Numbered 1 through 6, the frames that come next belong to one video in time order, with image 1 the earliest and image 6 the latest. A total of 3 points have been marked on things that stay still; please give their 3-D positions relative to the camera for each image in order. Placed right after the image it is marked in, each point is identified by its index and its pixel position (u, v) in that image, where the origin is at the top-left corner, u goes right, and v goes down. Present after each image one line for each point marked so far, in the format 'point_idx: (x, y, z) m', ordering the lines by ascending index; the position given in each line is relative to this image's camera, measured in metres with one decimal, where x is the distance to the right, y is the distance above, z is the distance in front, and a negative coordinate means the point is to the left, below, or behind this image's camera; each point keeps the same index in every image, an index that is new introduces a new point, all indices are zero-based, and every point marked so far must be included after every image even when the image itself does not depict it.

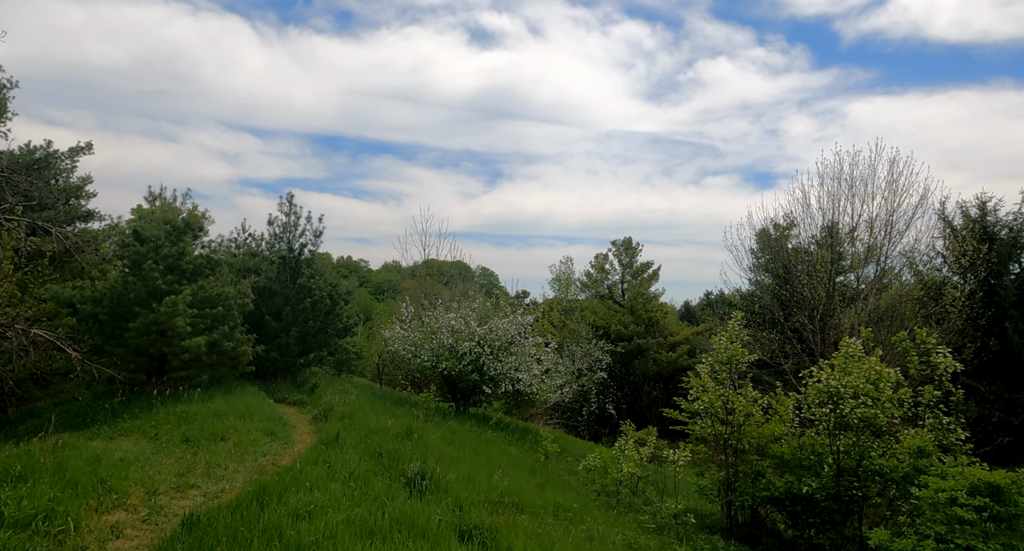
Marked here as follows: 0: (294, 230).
0: (-5.8, +1.2, +16.5) m
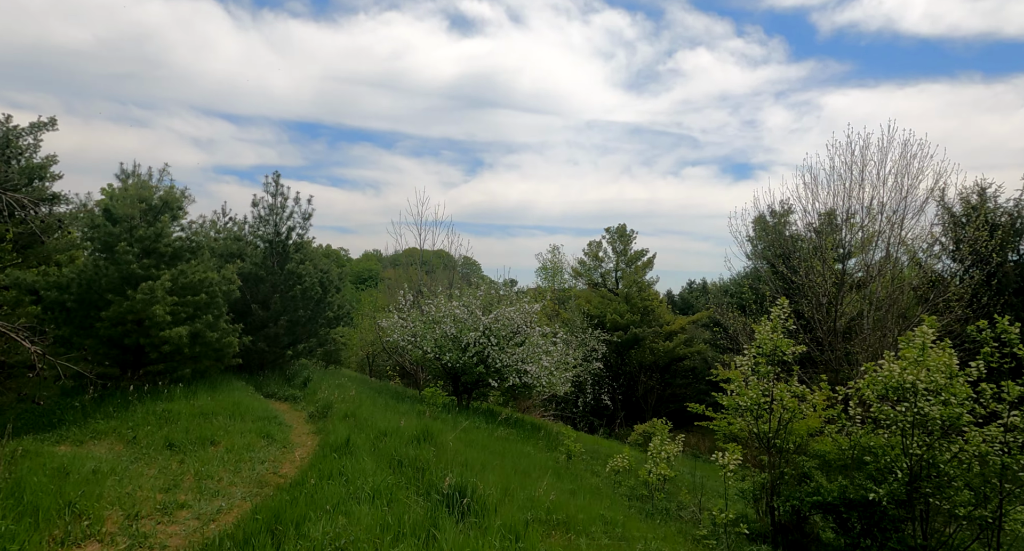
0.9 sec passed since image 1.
0: (-5.7, +1.5, +15.3) m
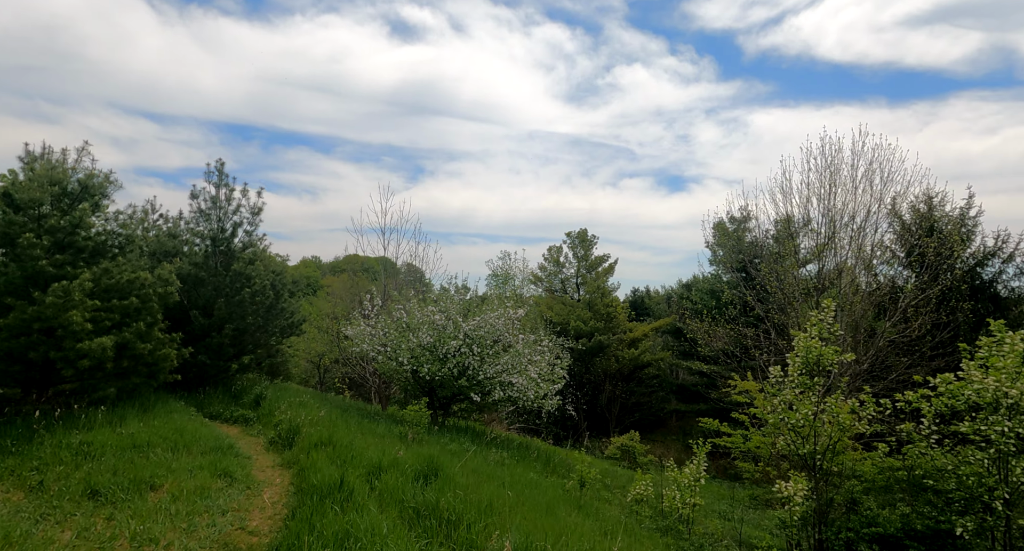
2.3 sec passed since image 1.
0: (-6.1, +1.5, +13.3) m
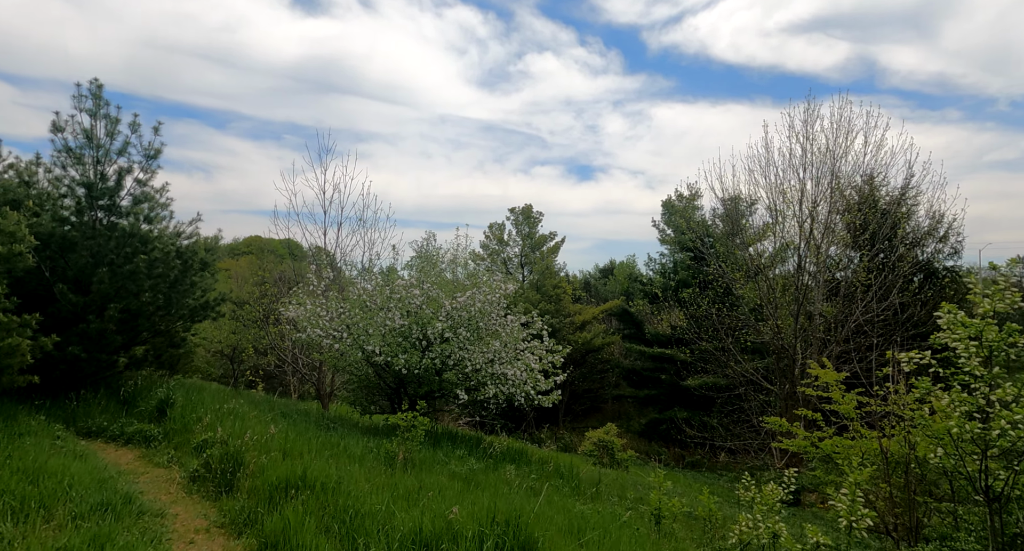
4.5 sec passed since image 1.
0: (-6.3, +2.1, +9.7) m
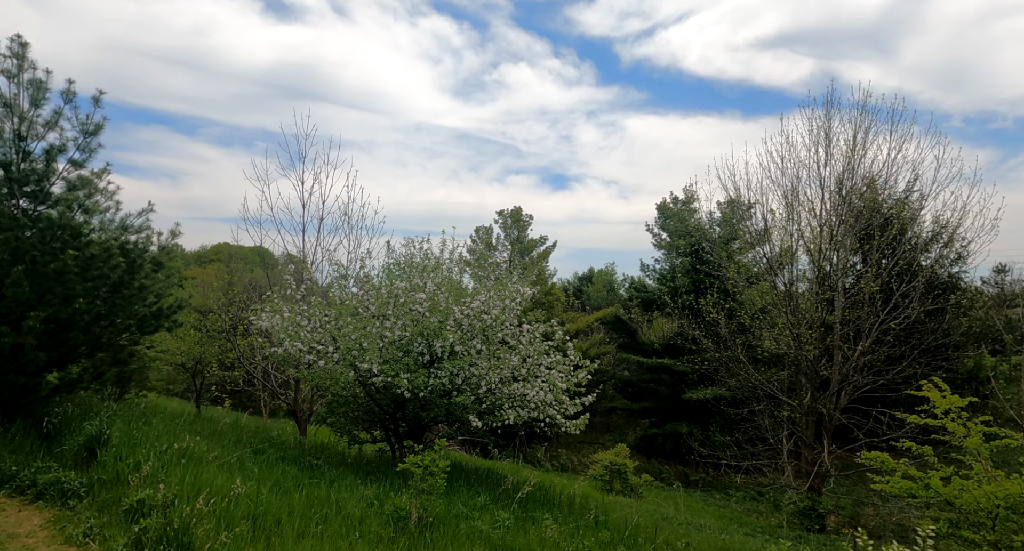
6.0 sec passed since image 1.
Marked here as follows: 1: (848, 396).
0: (-6.0, +2.1, +7.9) m
1: (+8.7, -3.1, +16.2) m
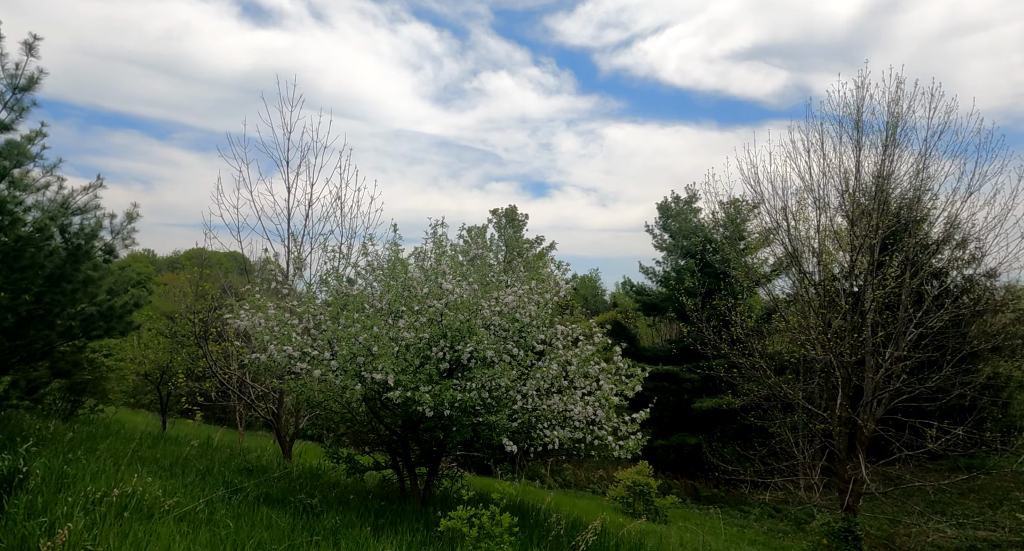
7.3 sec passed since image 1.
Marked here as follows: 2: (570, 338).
0: (-5.6, +2.2, +6.2) m
1: (+8.9, -3.1, +14.9) m
2: (+0.6, -0.7, +7.0) m
